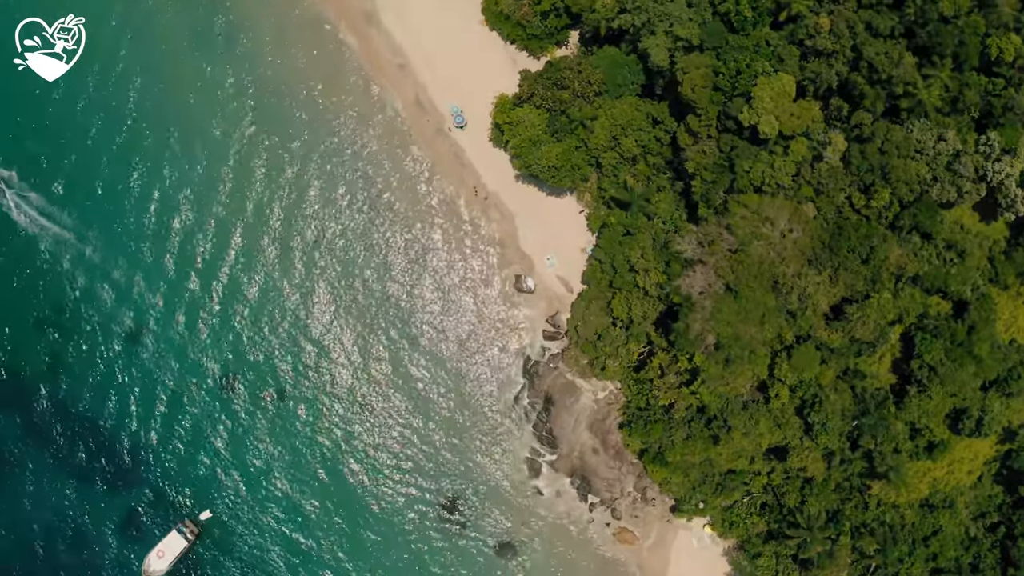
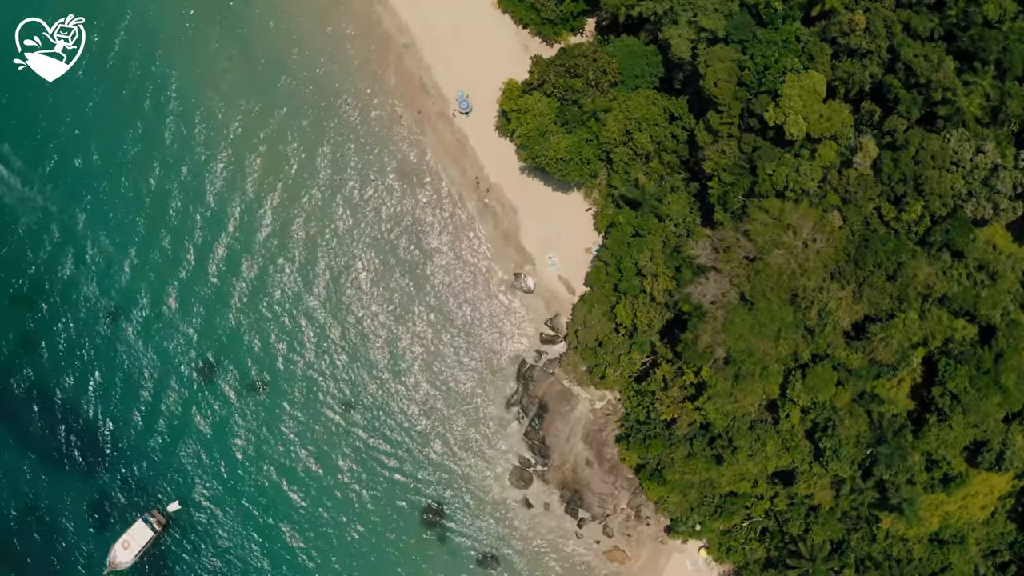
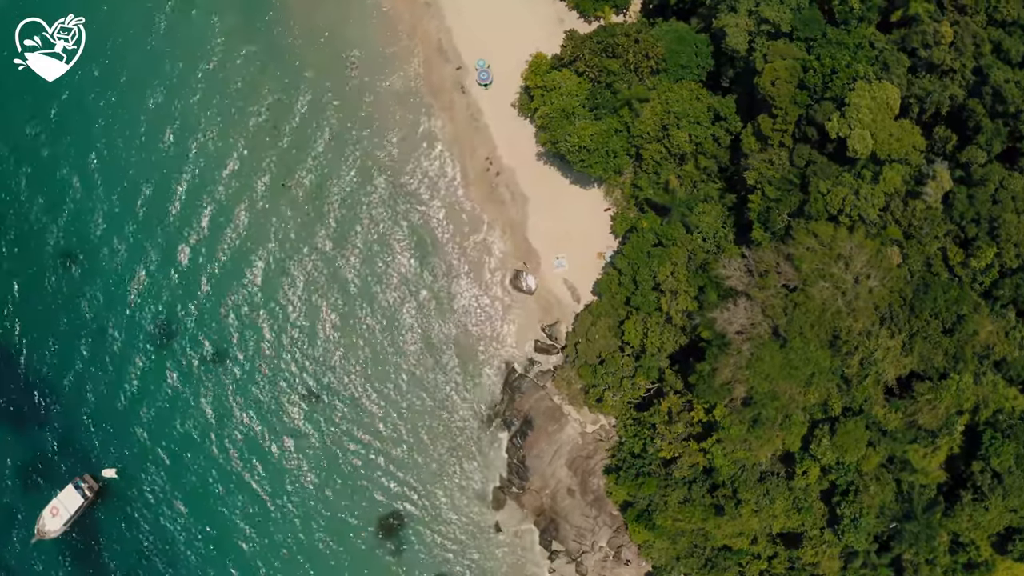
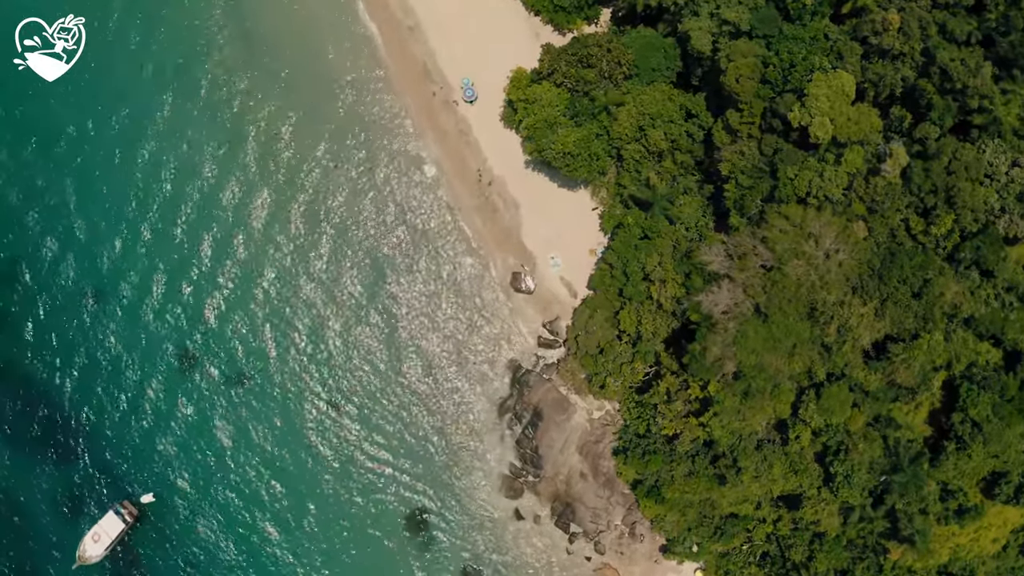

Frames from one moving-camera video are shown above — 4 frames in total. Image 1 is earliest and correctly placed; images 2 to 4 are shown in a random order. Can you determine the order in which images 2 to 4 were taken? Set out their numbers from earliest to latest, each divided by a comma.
2, 4, 3
